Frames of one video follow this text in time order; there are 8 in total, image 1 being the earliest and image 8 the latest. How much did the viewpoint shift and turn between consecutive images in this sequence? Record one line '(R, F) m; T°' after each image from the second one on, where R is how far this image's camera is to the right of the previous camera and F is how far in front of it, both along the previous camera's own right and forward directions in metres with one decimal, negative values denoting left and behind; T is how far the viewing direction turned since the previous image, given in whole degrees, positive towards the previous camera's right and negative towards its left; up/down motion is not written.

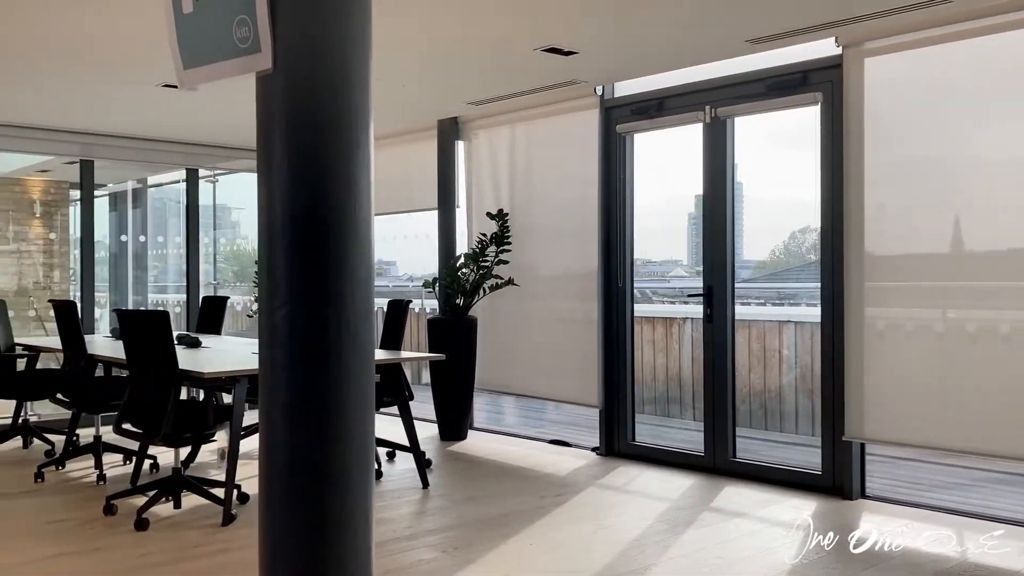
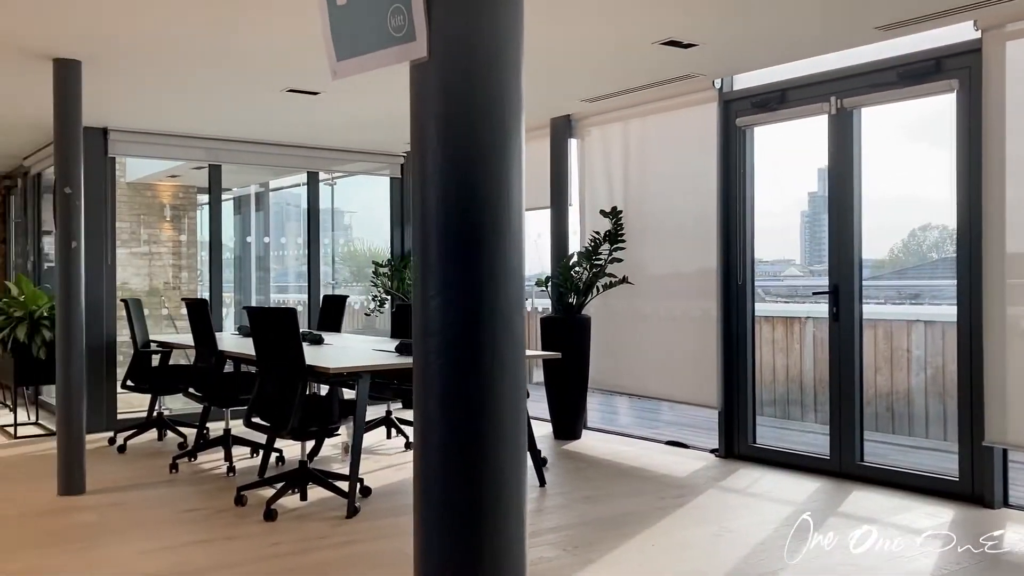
(-0.1, 0.0) m; -7°
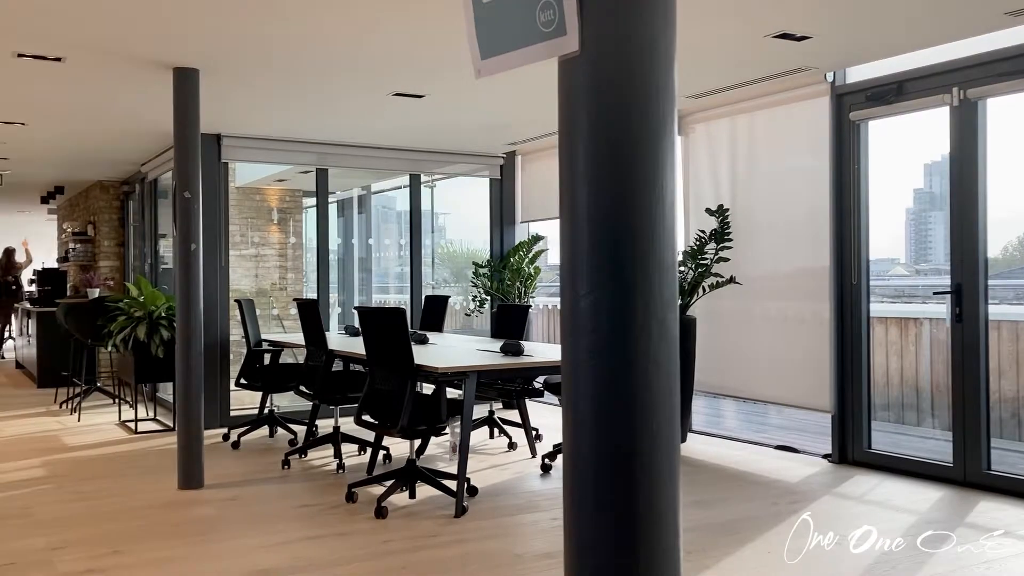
(-0.1, 0.0) m; -6°
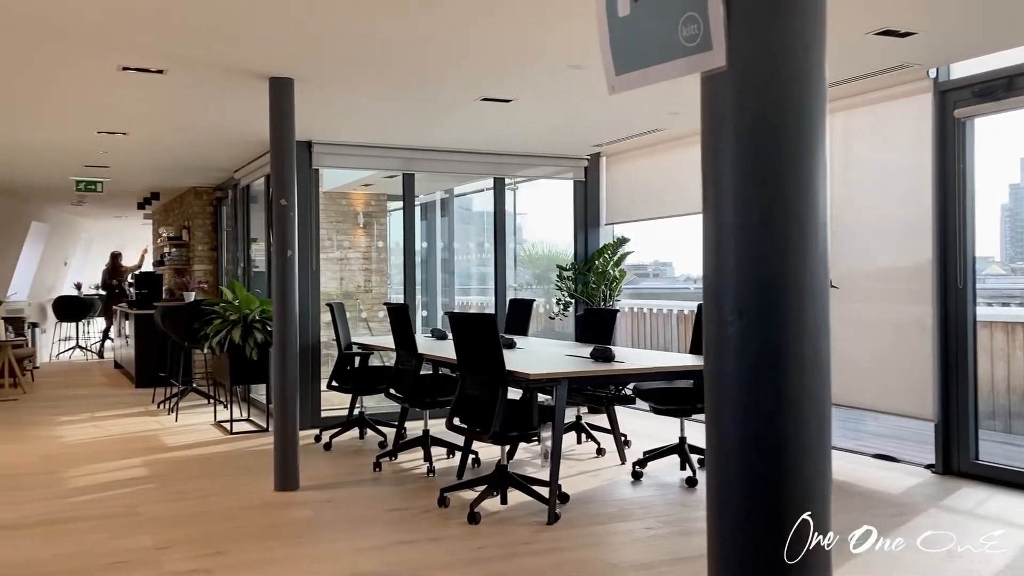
(-0.1, 0.0) m; -5°
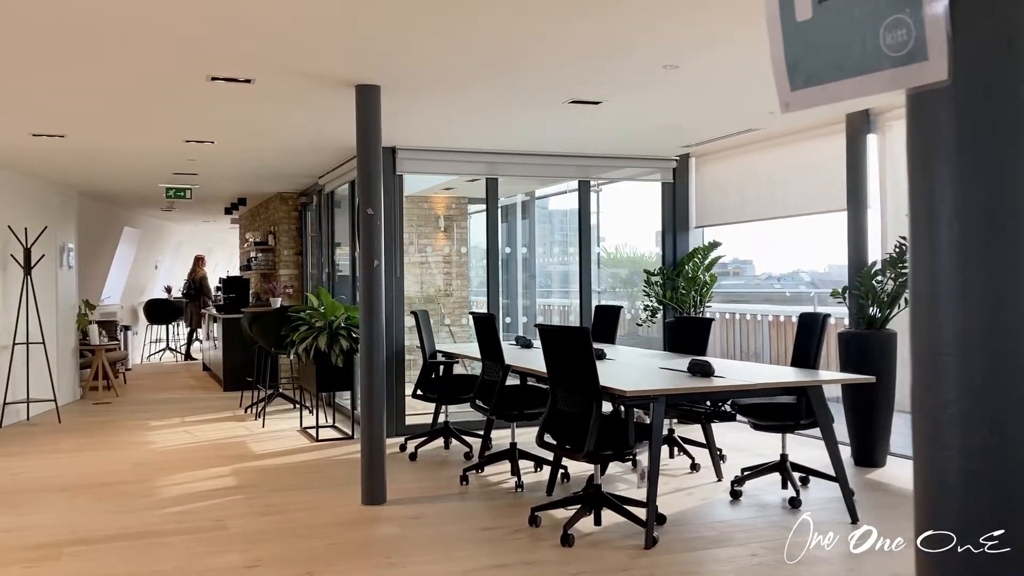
(-0.1, +0.2) m; -5°
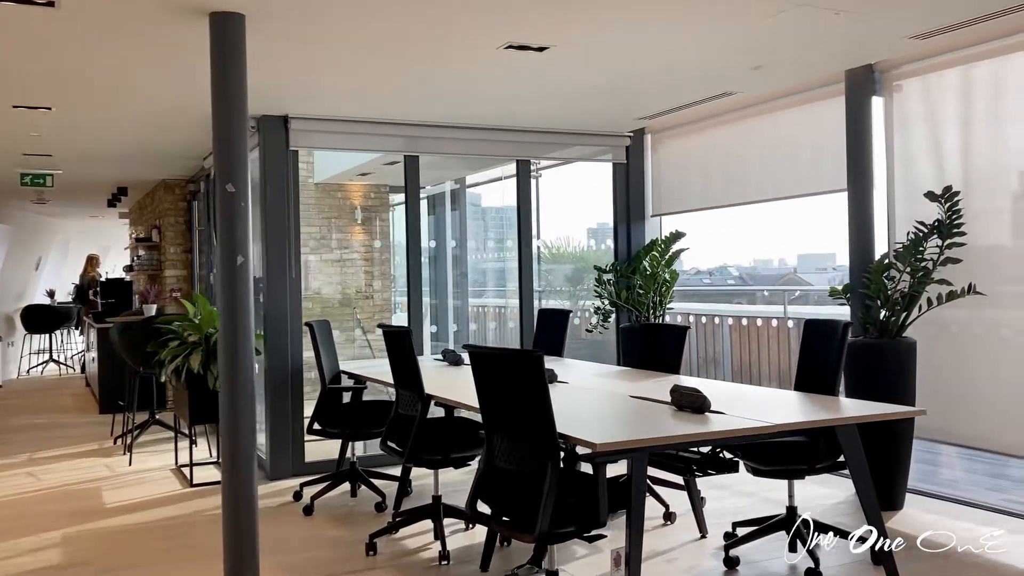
(+0.1, +1.3) m; +4°
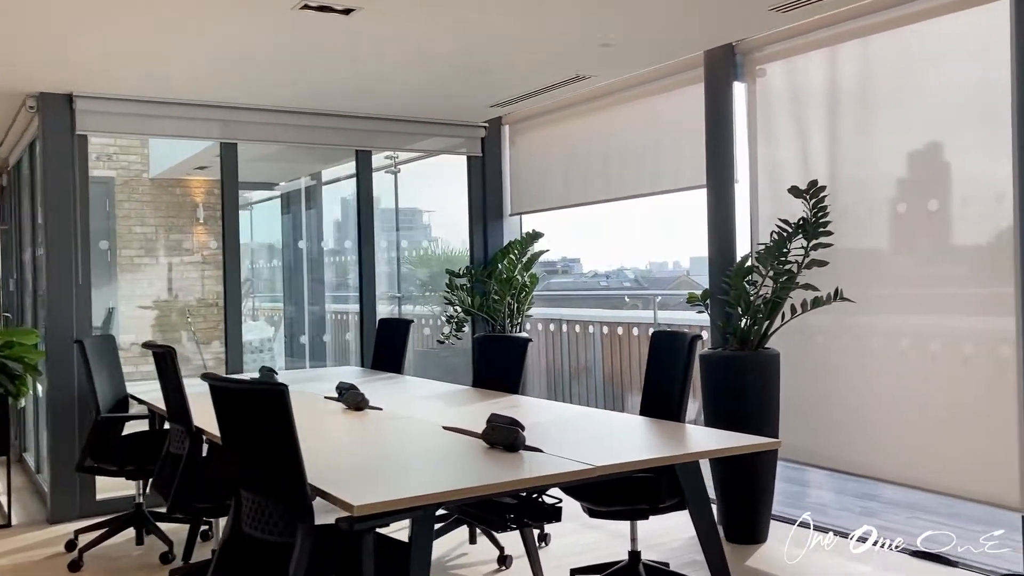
(+0.4, +0.6) m; +6°
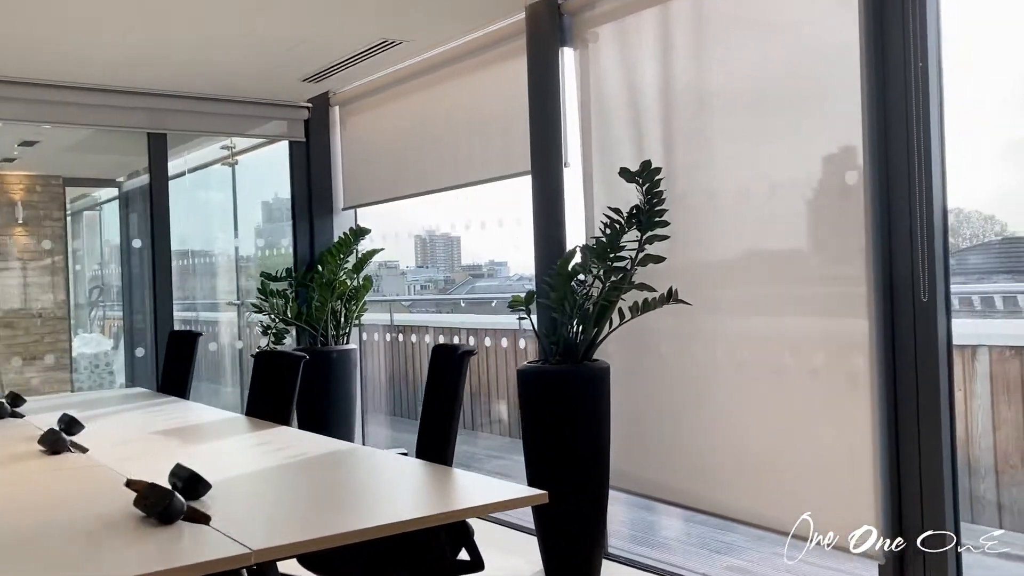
(+0.5, +0.7) m; +5°
